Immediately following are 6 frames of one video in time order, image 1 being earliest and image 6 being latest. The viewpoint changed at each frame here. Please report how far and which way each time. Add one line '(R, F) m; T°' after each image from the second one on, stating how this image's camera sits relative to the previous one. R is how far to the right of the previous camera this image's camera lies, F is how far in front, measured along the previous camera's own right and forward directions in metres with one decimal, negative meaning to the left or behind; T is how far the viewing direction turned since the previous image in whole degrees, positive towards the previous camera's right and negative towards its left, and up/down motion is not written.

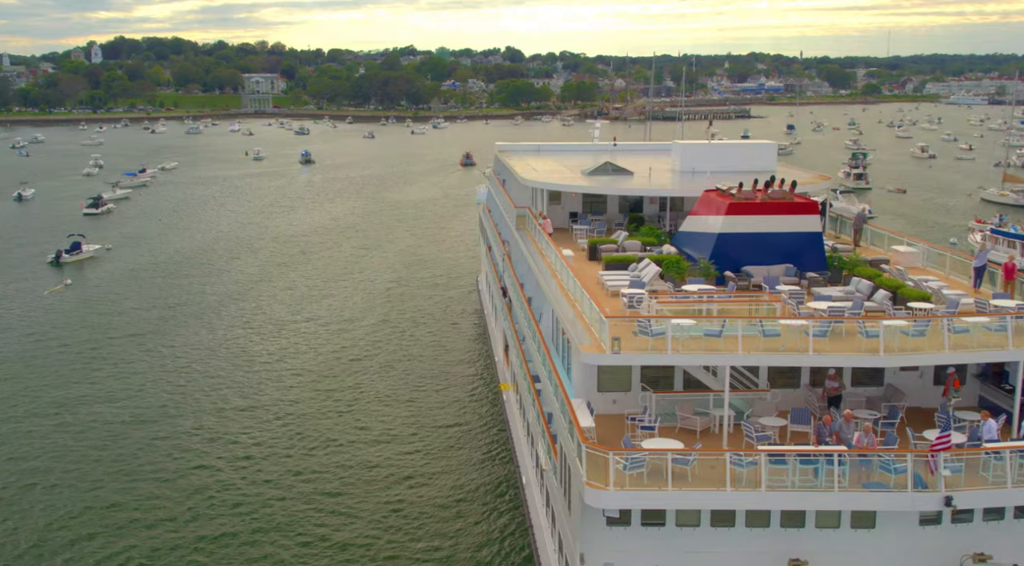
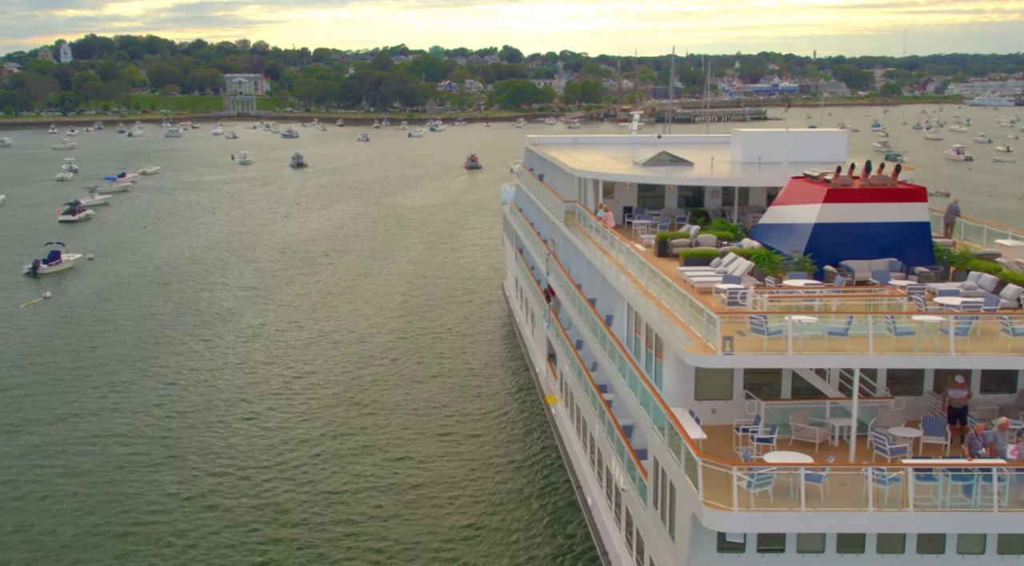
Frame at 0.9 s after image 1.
(-2.7, +2.5) m; +3°
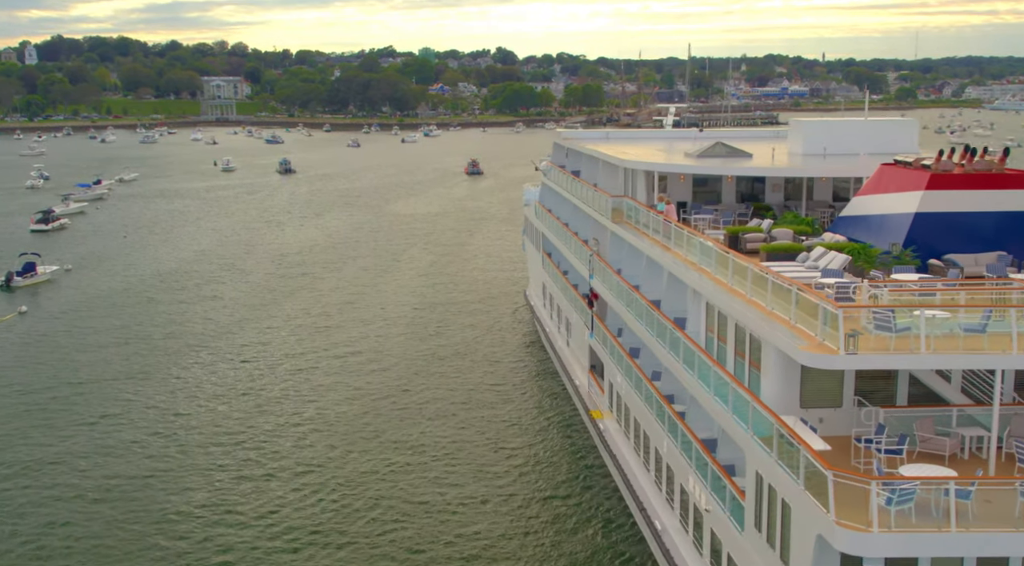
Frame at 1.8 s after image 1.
(-2.4, +2.2) m; +3°
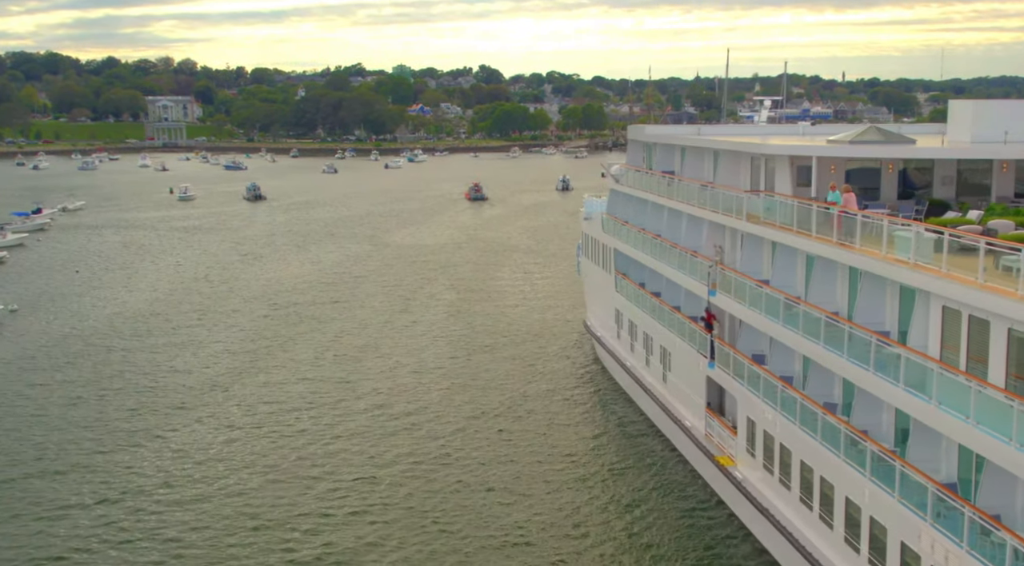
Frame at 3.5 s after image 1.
(-4.9, +4.9) m; +7°
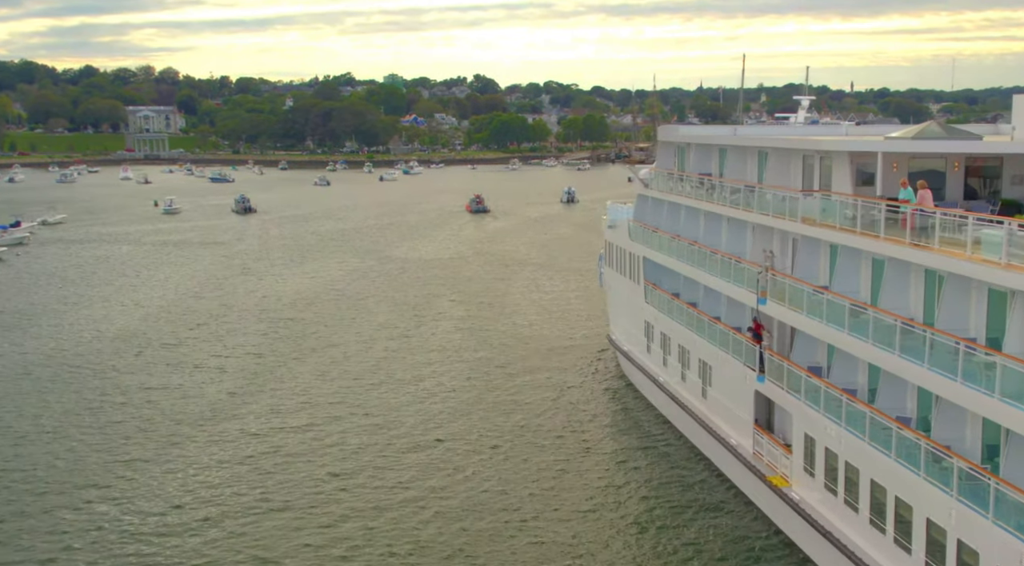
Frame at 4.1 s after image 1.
(-1.5, +1.6) m; +2°
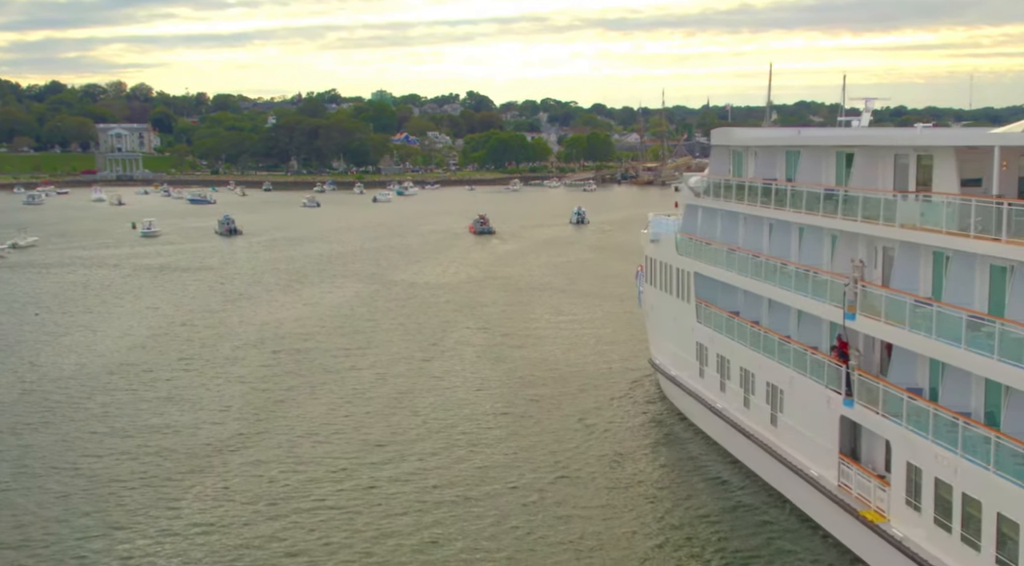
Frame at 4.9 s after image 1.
(-2.2, +2.2) m; +3°
